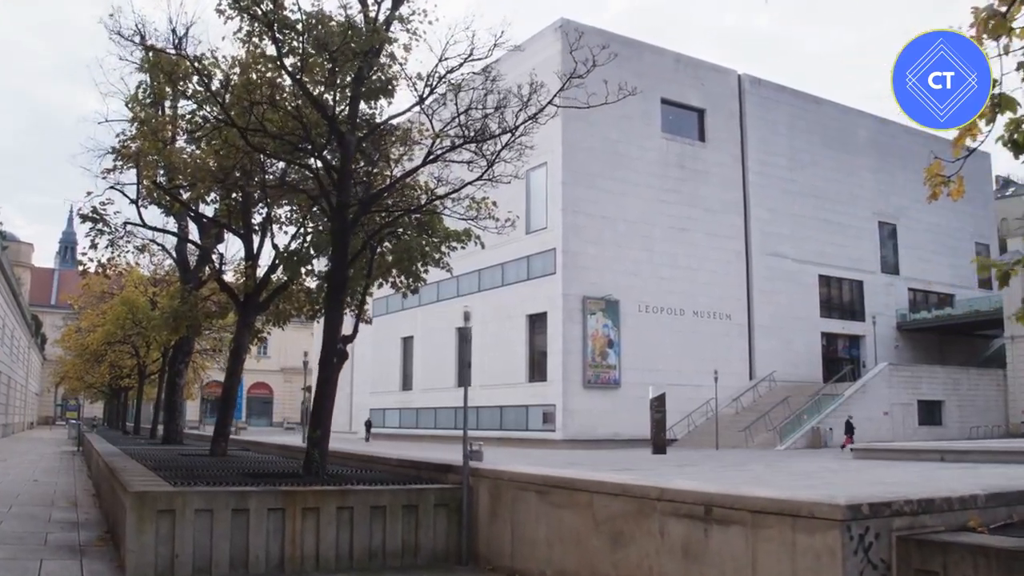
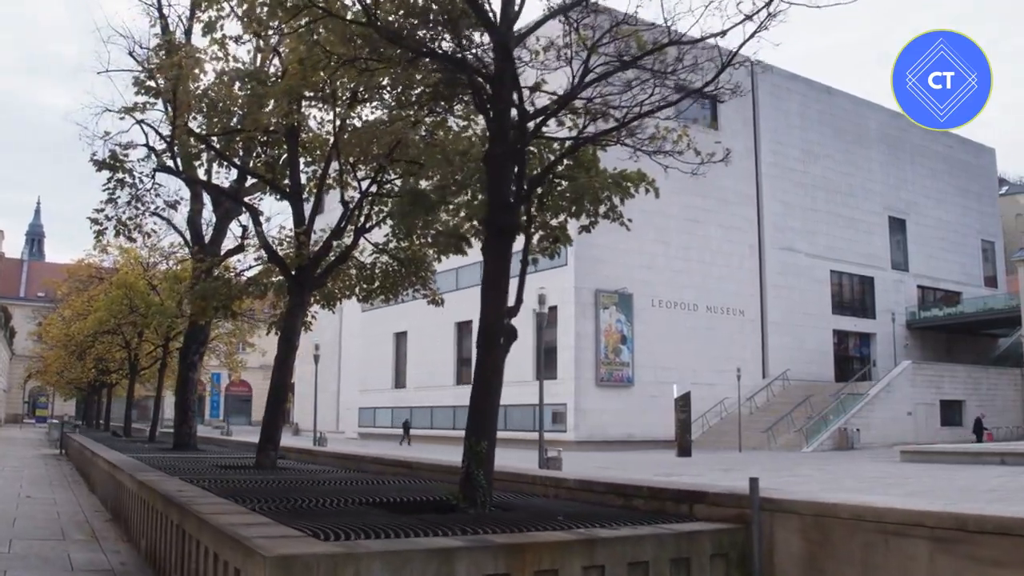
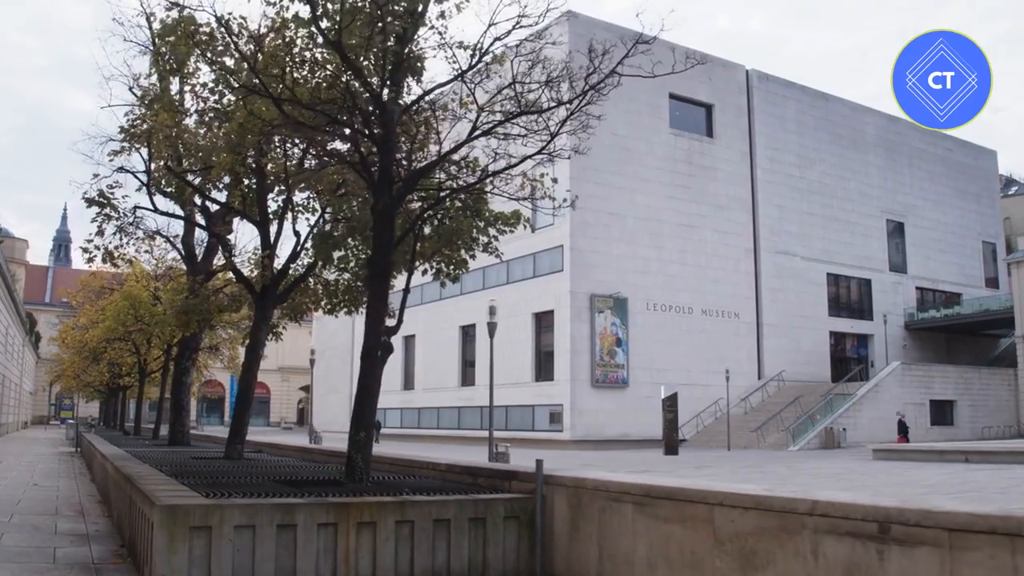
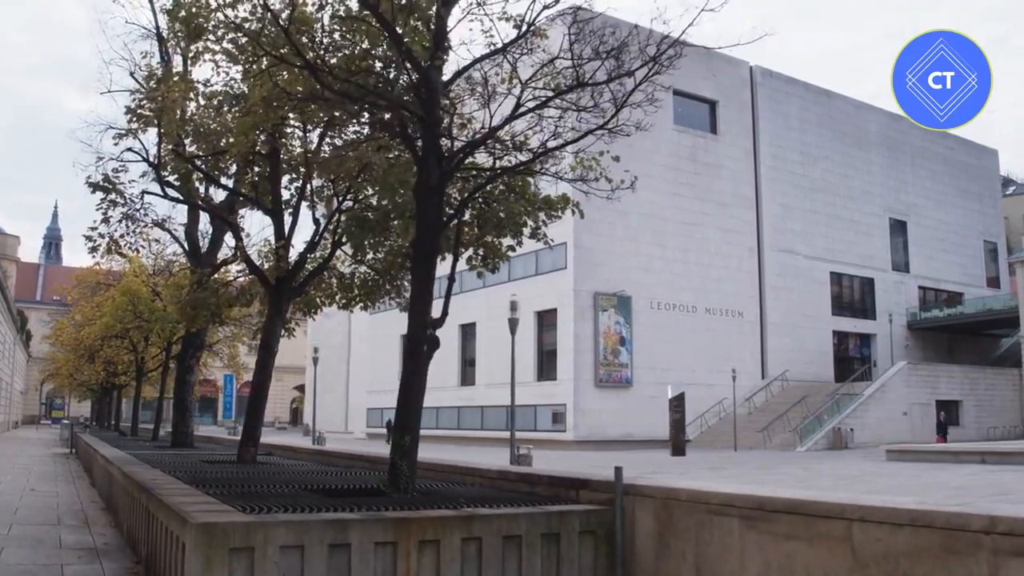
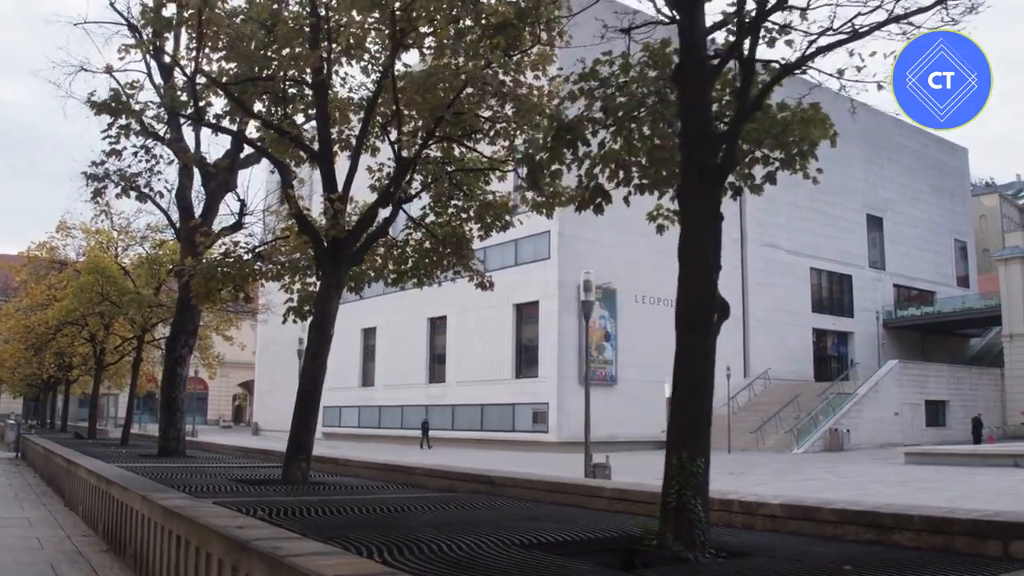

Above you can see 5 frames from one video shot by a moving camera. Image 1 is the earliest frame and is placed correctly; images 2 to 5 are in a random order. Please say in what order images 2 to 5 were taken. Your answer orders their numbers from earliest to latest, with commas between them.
3, 4, 2, 5
